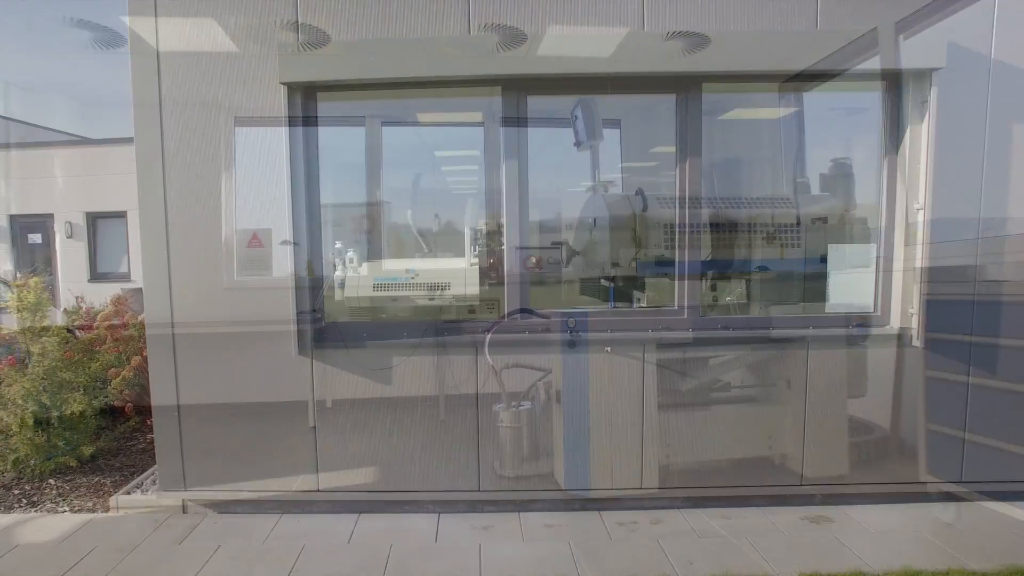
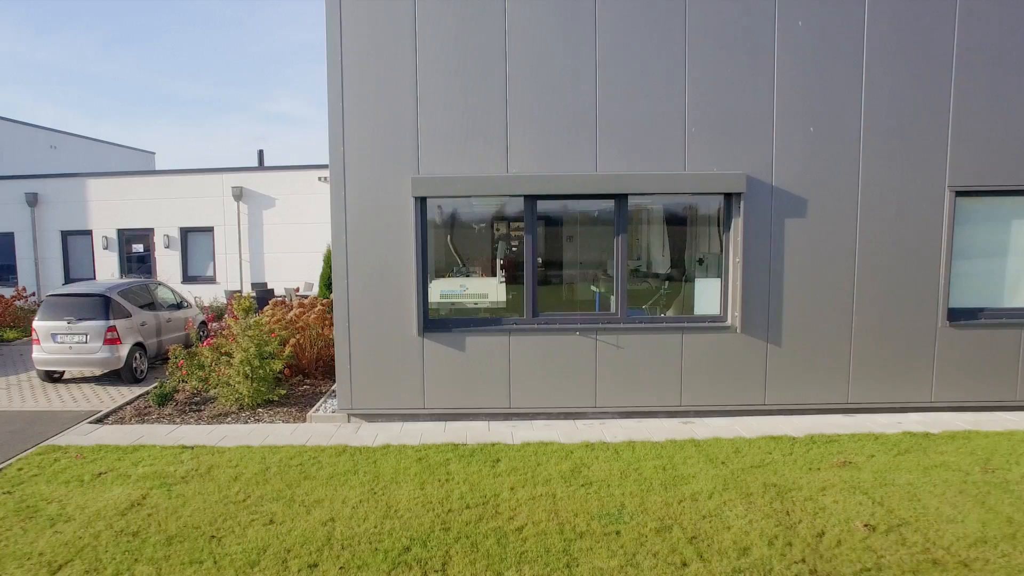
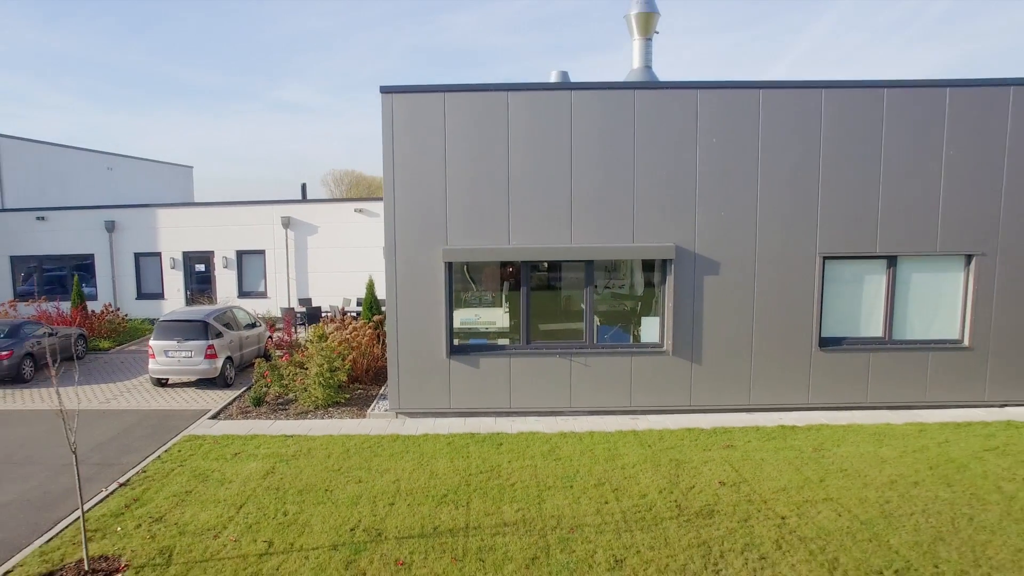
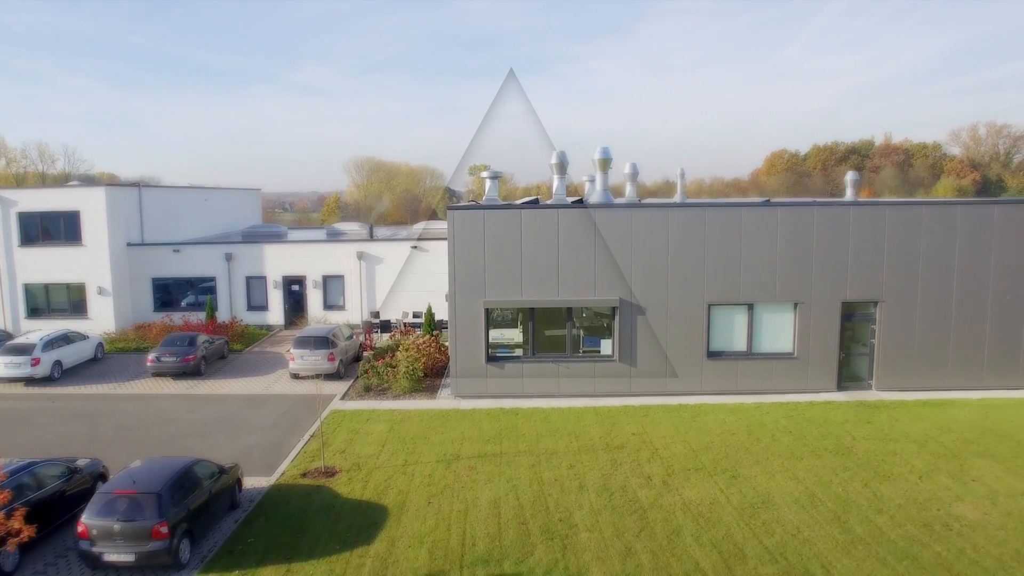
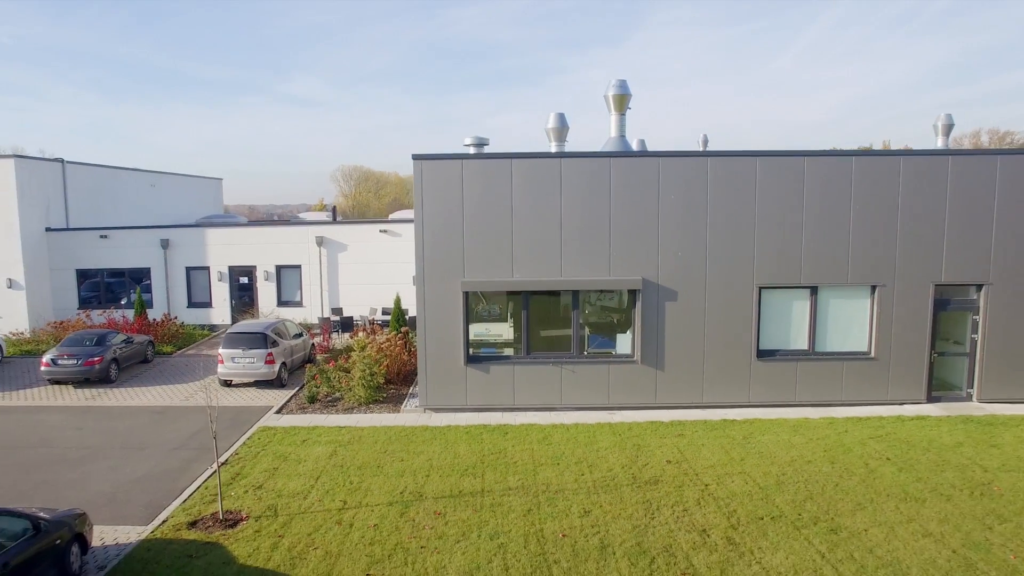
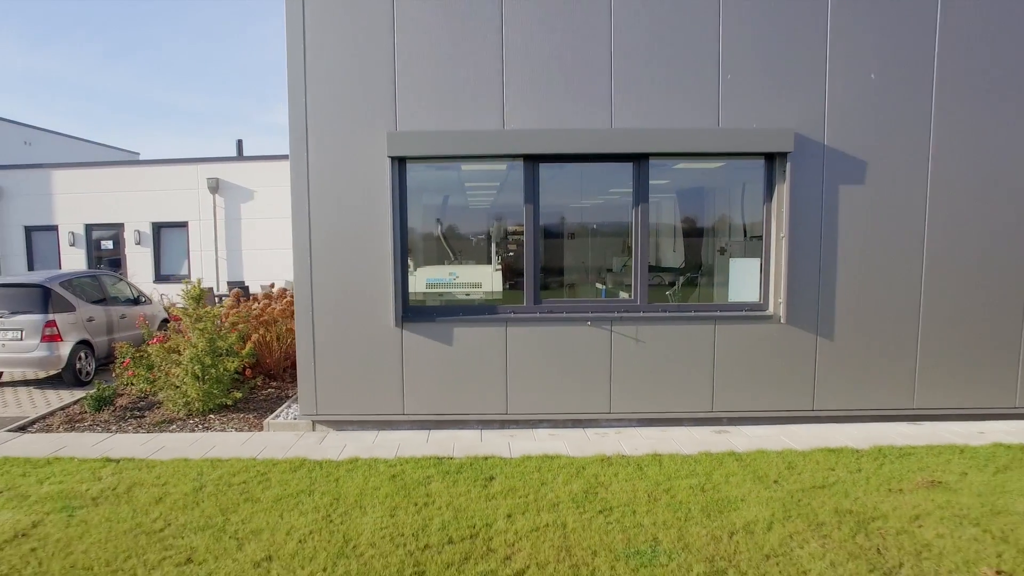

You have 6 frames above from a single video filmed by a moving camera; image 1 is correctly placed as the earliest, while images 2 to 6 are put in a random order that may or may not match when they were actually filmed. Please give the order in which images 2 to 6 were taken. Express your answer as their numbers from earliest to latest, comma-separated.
6, 2, 3, 5, 4
